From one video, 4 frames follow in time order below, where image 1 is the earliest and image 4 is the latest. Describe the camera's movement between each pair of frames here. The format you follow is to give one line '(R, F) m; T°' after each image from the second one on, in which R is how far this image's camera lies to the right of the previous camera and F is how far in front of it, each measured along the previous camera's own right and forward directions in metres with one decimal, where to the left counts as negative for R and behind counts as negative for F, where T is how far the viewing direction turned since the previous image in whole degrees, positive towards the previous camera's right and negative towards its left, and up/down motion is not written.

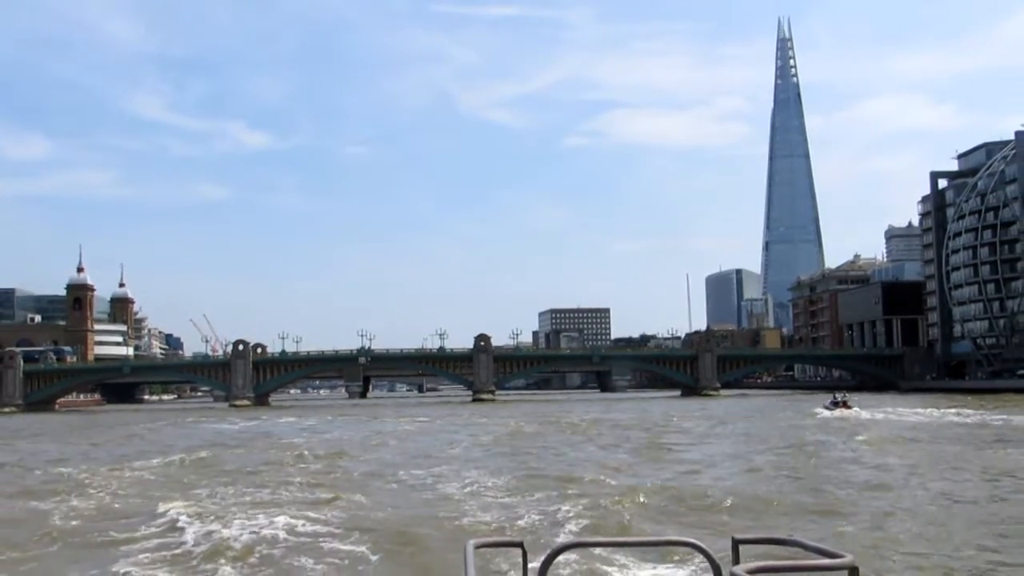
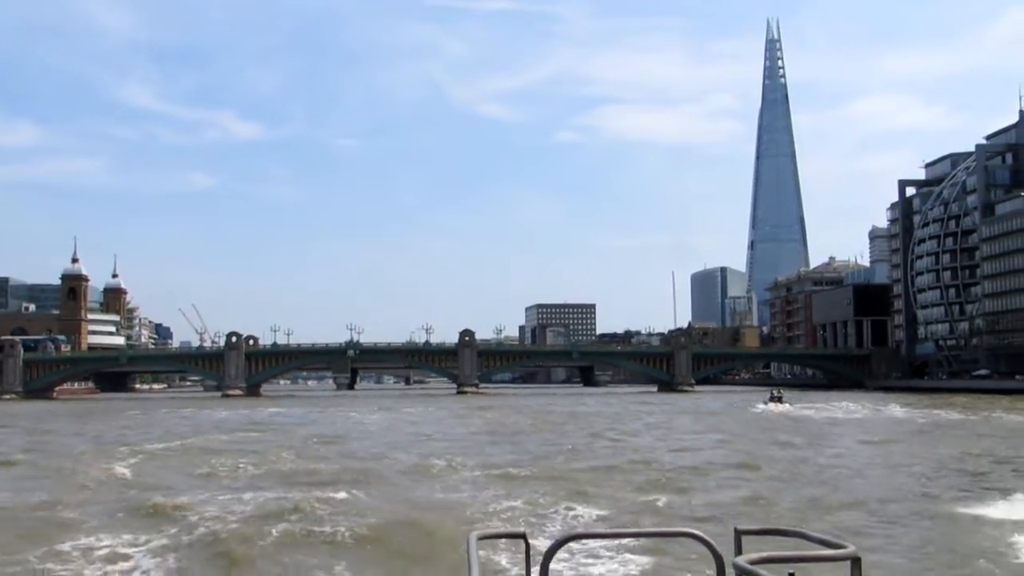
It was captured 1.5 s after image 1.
(+0.5, -4.1) m; +1°
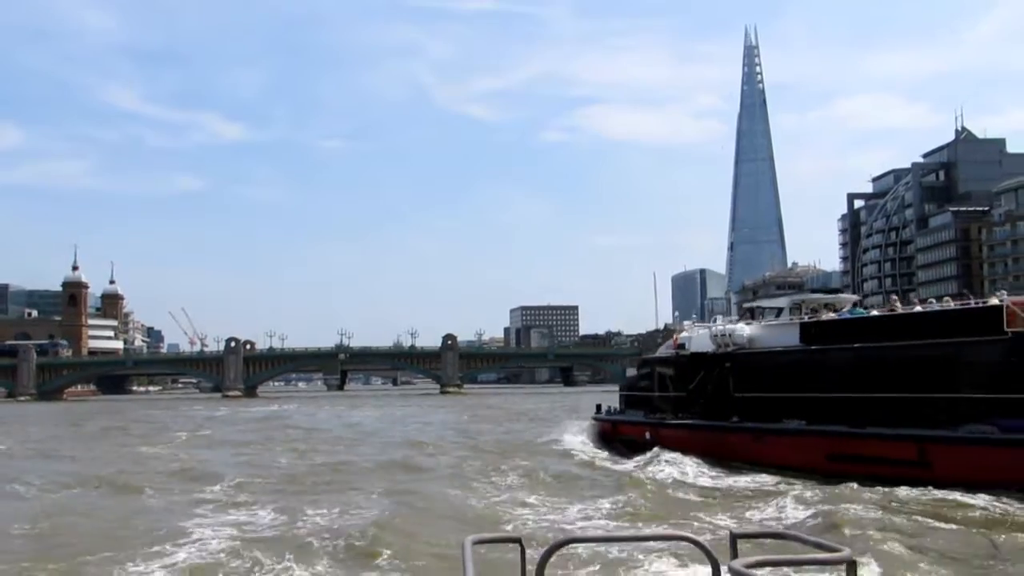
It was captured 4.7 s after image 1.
(+0.9, -8.5) m; +1°
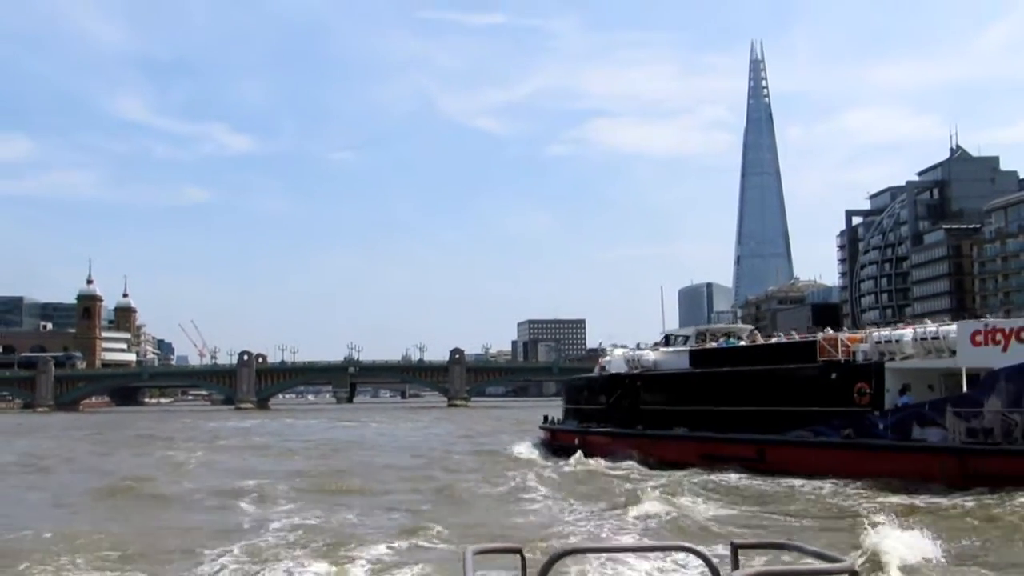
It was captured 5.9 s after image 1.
(+0.4, -2.8) m; 0°
